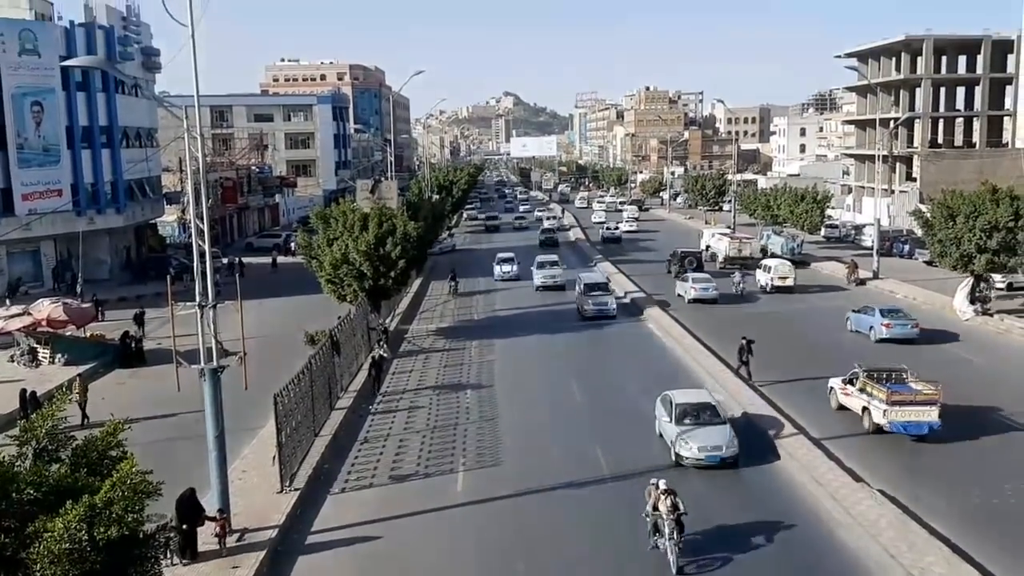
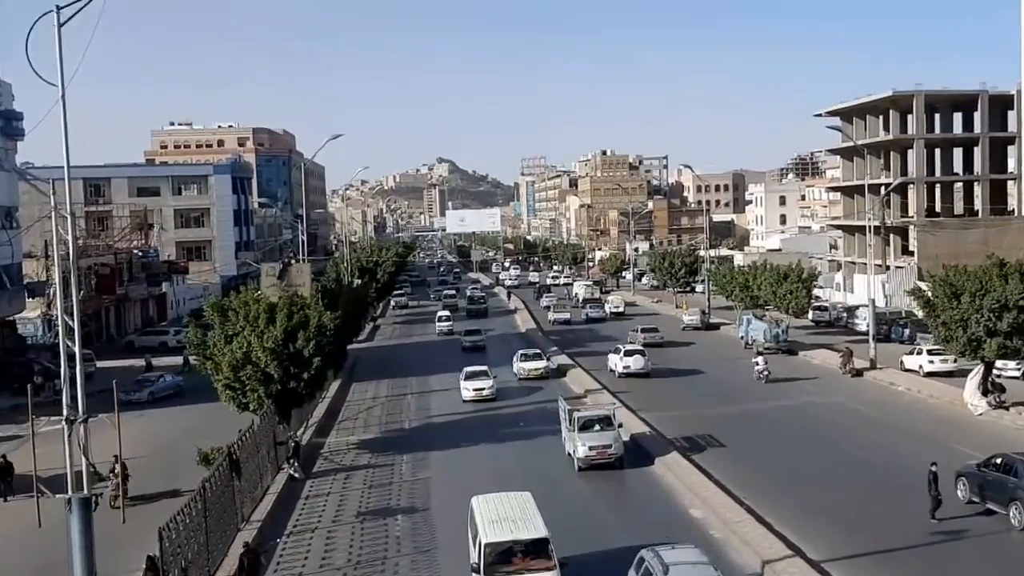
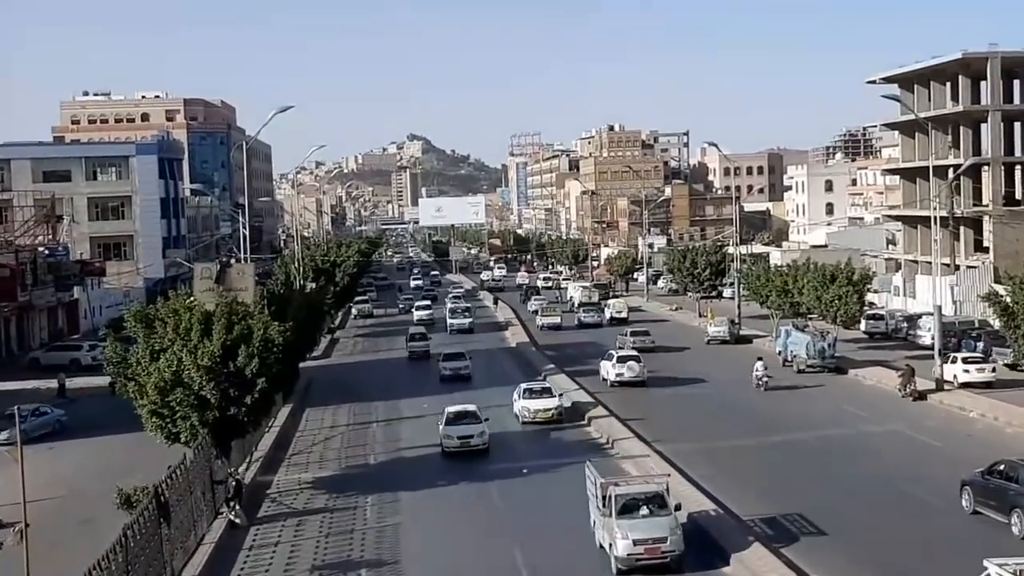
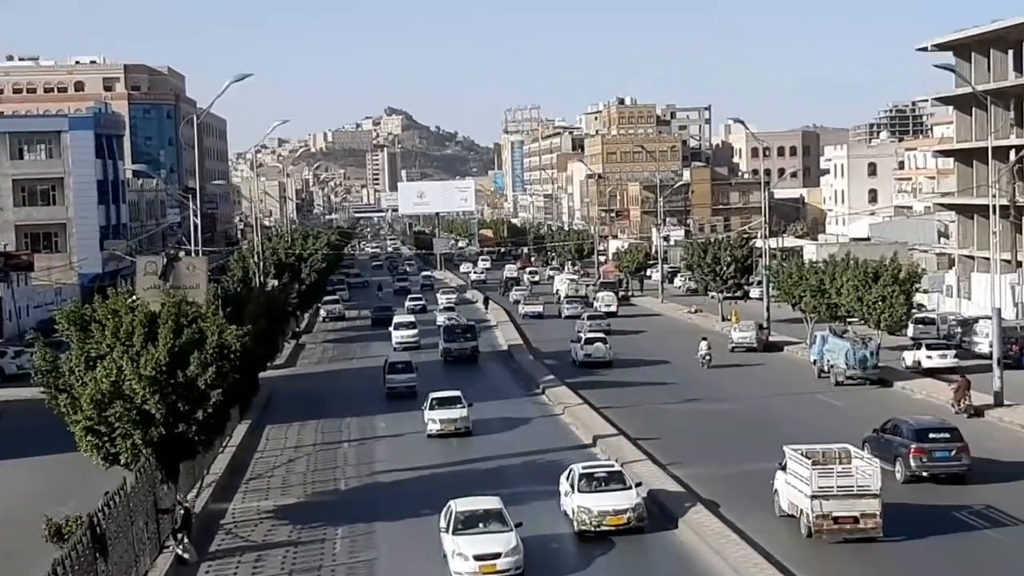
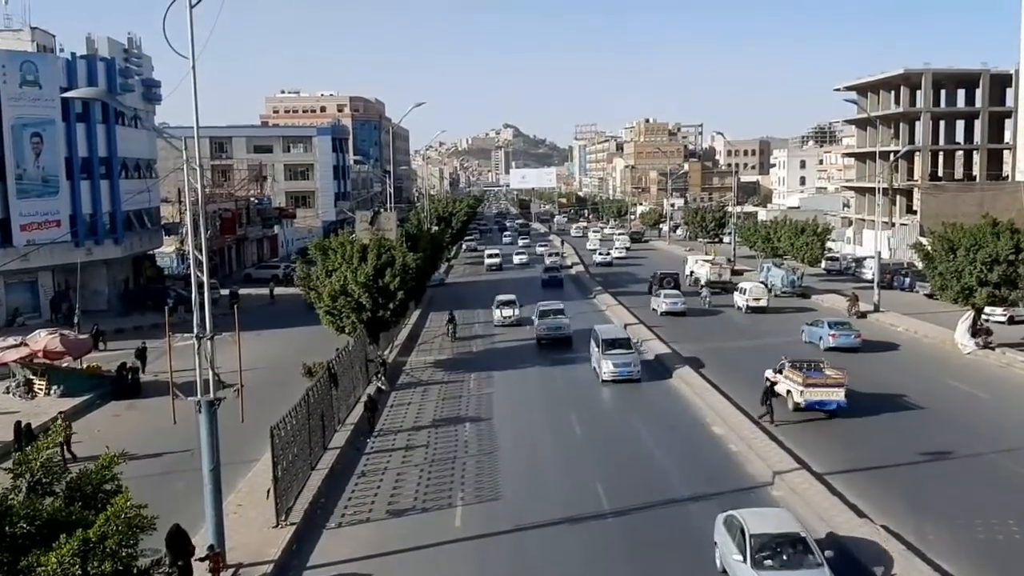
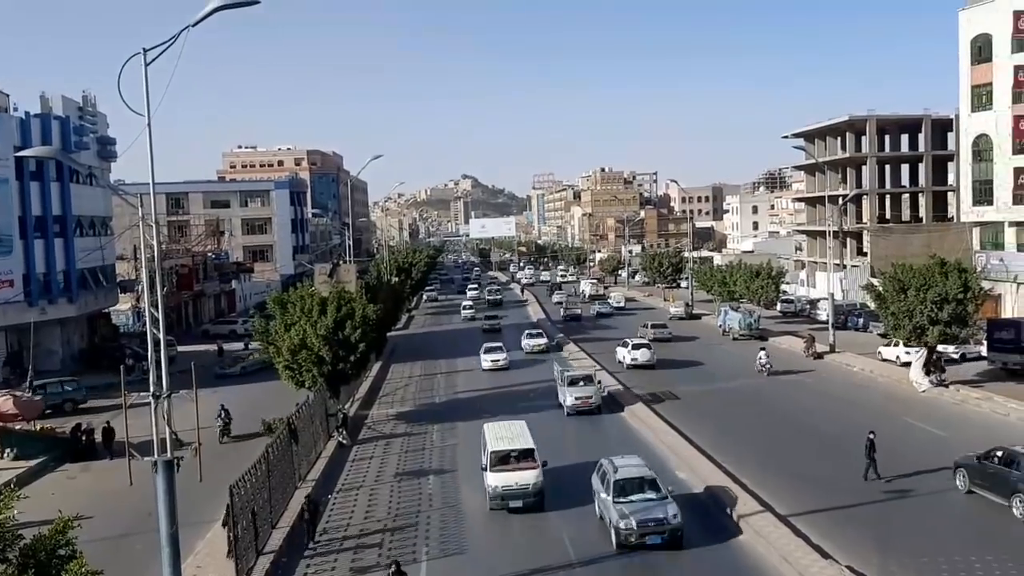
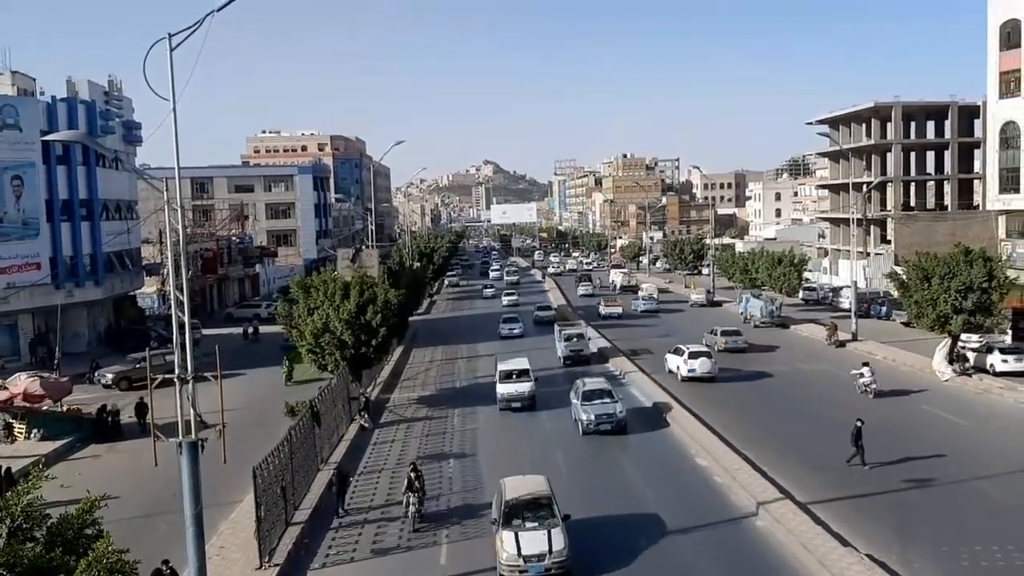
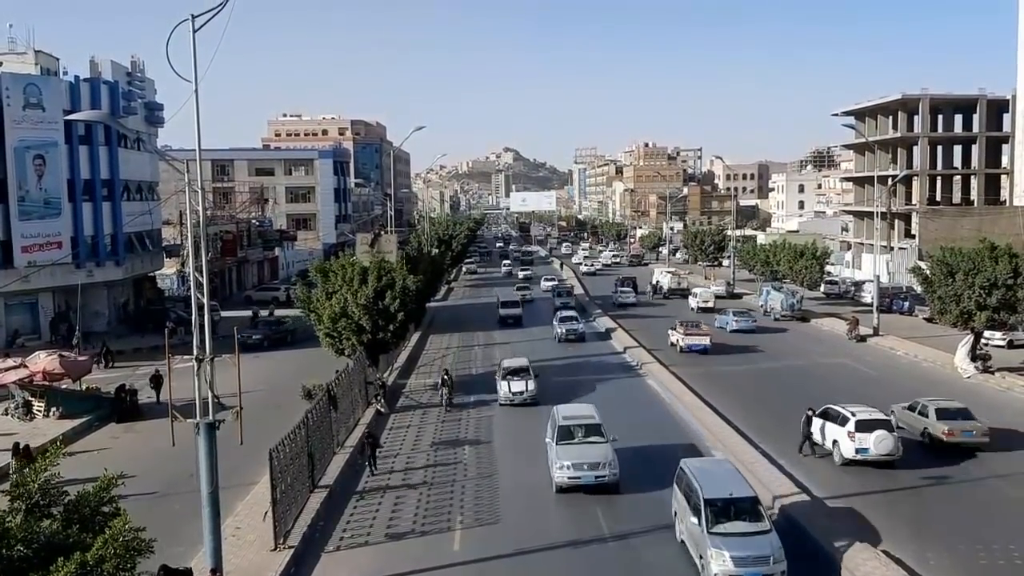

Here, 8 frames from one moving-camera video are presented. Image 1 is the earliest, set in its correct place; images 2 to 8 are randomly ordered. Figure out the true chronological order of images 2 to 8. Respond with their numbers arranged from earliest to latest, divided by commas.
5, 8, 7, 6, 2, 3, 4
